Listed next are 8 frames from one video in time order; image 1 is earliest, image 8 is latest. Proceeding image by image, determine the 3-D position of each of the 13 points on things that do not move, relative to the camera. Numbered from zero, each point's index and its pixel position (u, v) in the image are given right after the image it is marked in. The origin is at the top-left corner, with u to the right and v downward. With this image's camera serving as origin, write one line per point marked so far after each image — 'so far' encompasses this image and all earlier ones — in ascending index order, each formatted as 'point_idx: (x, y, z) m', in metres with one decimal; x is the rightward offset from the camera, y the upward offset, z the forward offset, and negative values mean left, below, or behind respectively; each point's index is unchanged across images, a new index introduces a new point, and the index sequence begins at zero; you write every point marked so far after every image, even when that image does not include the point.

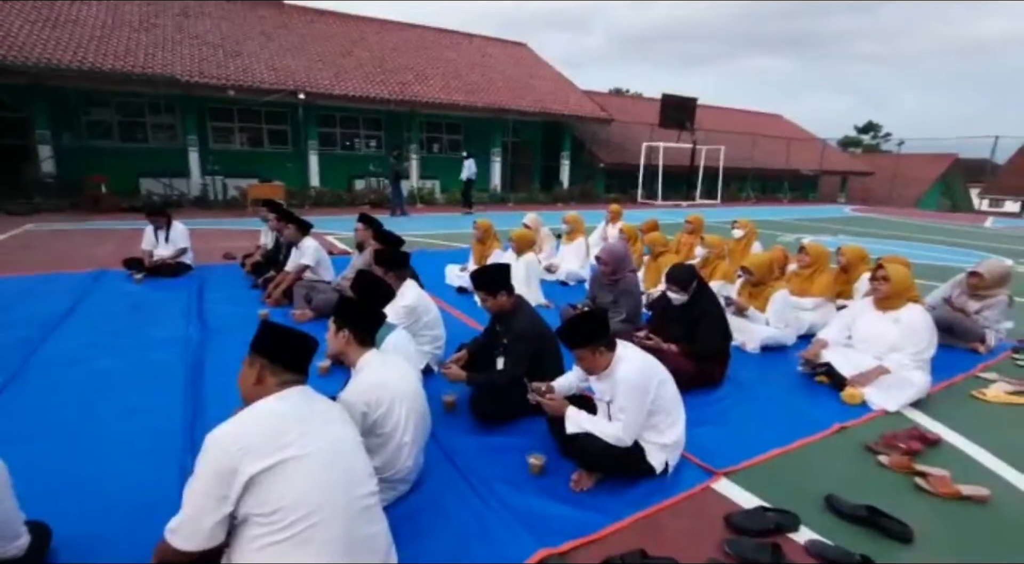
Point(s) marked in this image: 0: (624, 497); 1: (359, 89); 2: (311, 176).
0: (+0.6, -1.2, +2.9) m
1: (-5.5, +7.2, +19.3) m
2: (-7.2, +3.9, +19.0) m
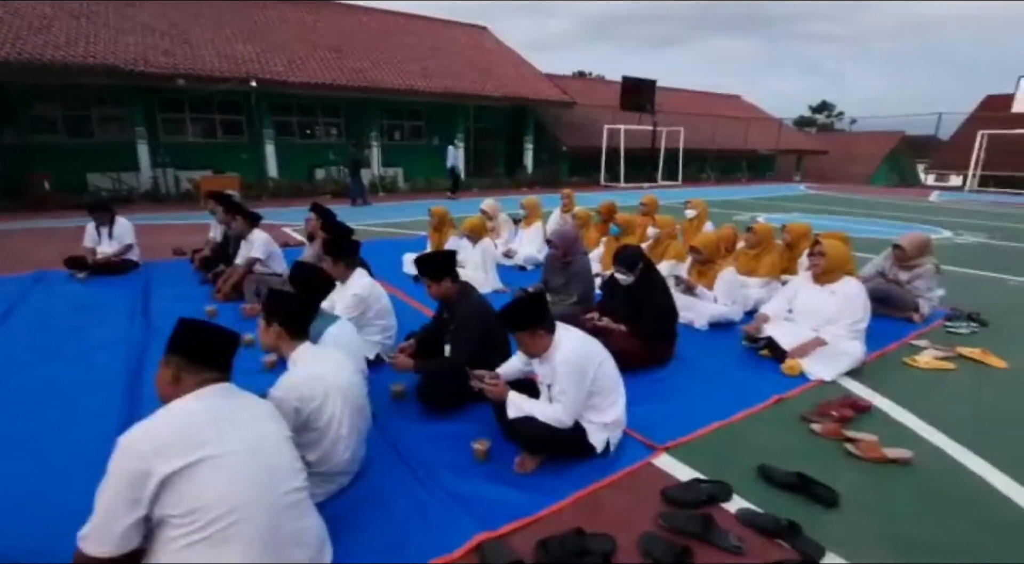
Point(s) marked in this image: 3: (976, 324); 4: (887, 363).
0: (+0.3, -1.1, +2.9) m
1: (-7.0, +7.4, +18.8) m
2: (-8.5, +4.1, +18.5) m
3: (+5.0, -0.5, +5.6) m
4: (+3.3, -0.7, +4.7) m
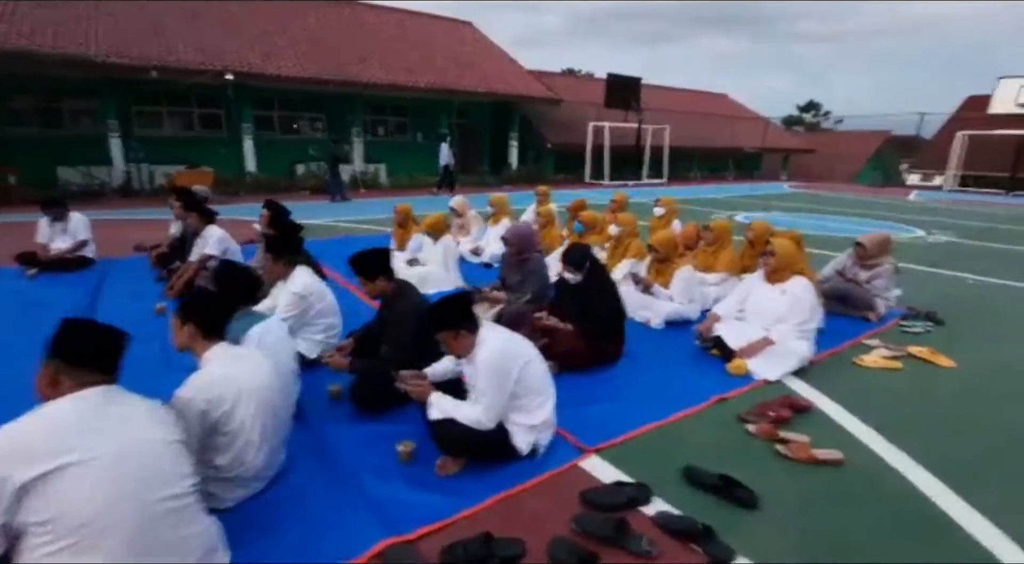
0: (-0.1, -1.1, +2.9) m
1: (-7.7, +7.6, +18.5) m
2: (-9.2, +4.2, +18.2) m
3: (+4.5, -0.4, +5.6) m
4: (+2.9, -0.7, +4.6) m
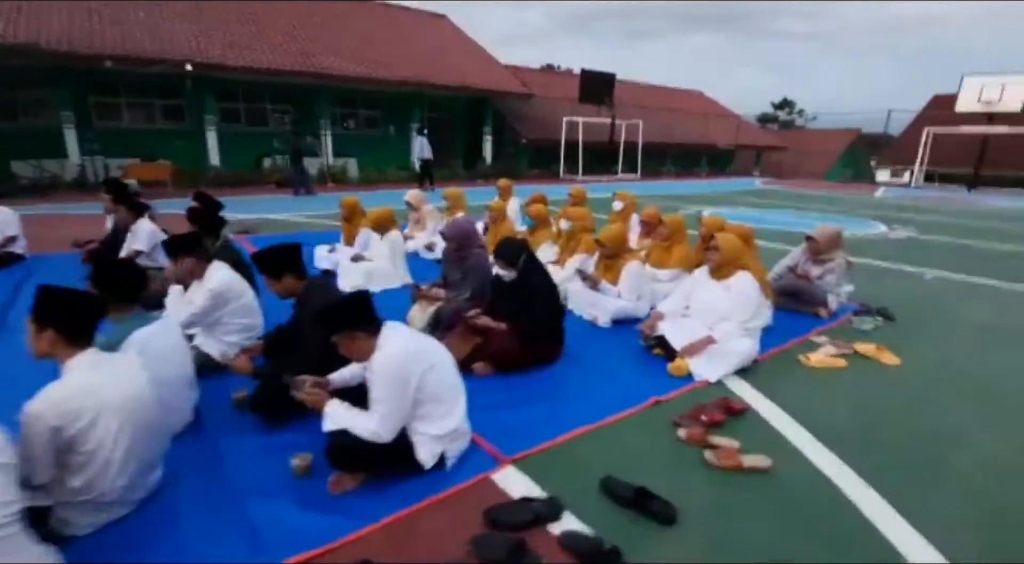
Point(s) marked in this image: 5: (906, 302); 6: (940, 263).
0: (-0.6, -1.1, +2.6) m
1: (-8.7, +7.7, +18.0) m
2: (-10.2, +4.3, +17.7) m
3: (+3.9, -0.4, +5.5) m
4: (+2.3, -0.7, +4.5) m
5: (+4.6, -0.2, +6.1) m
6: (+7.0, +0.3, +8.5) m
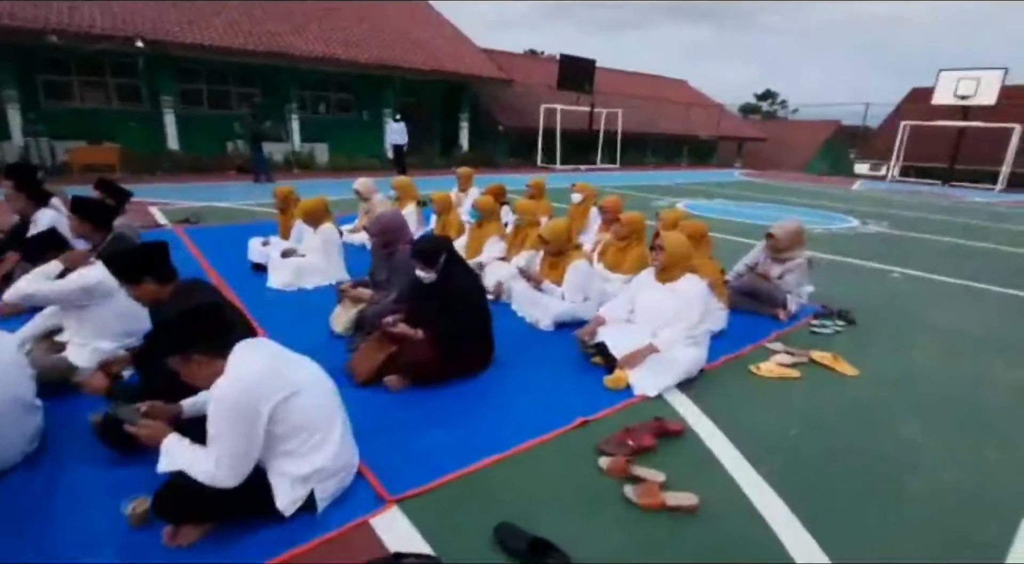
0: (-1.2, -1.1, +2.2) m
1: (-9.6, +8.0, +17.1) m
2: (-11.1, +4.7, +16.8) m
3: (+3.3, -0.4, +5.2) m
4: (+1.7, -0.7, +4.1) m
5: (+4.0, -0.2, +5.8) m
6: (+6.3, +0.3, +8.2) m
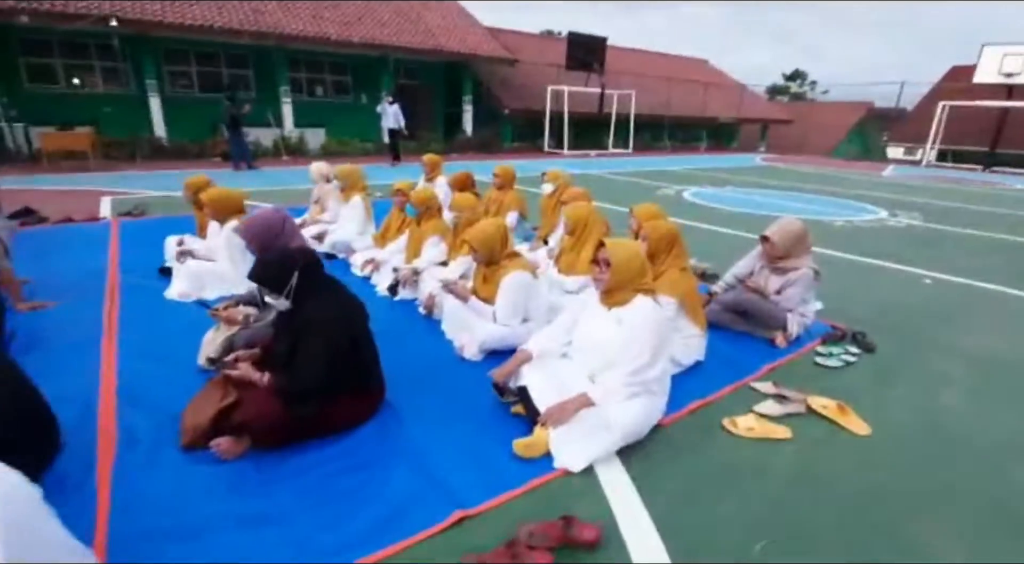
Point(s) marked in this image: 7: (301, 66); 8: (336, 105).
0: (-1.9, -1.3, +1.3) m
1: (-9.7, +8.3, +16.3) m
2: (-11.2, +4.9, +16.1) m
3: (+2.7, -0.5, +4.1) m
4: (+1.1, -0.9, +3.1) m
5: (+3.5, -0.4, +4.7) m
6: (+5.8, +0.3, +7.0) m
7: (-7.8, +7.8, +18.9) m
8: (-6.8, +6.8, +19.8) m
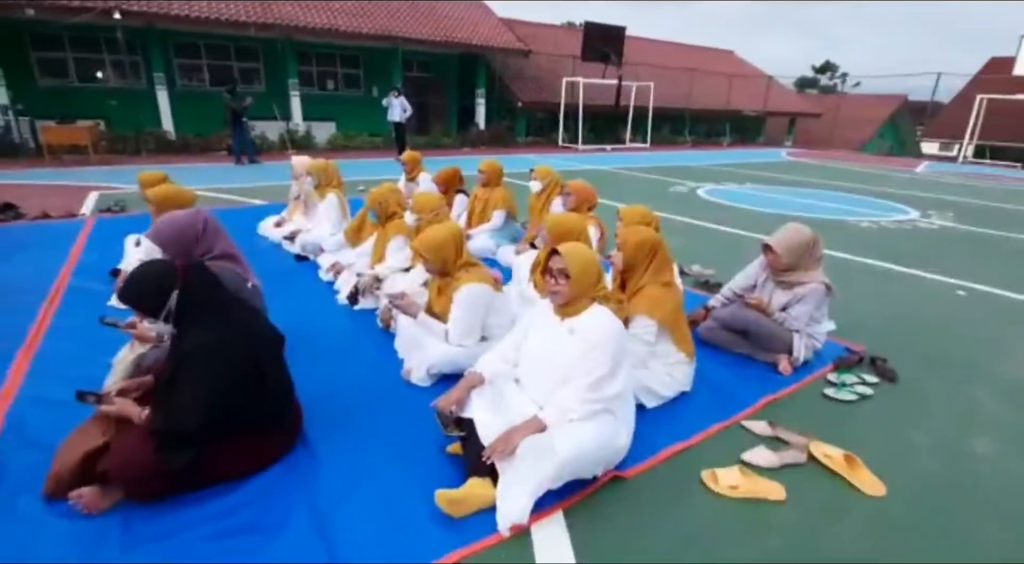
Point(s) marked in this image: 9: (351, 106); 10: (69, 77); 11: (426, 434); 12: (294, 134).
0: (-2.3, -1.4, +0.9) m
1: (-9.4, +8.4, +16.0) m
2: (-11.0, +5.1, +16.0) m
3: (+2.4, -0.7, +3.5) m
4: (+0.8, -1.0, +2.6) m
5: (+3.2, -0.5, +4.1) m
6: (+5.7, +0.1, +6.3) m
7: (-7.4, +8.0, +18.6) m
8: (-6.3, +6.9, +19.5) m
9: (-6.2, +6.6, +19.7) m
10: (-13.1, +6.0, +15.0) m
11: (-0.4, -0.8, +2.8) m
12: (-7.4, +5.1, +17.8) m
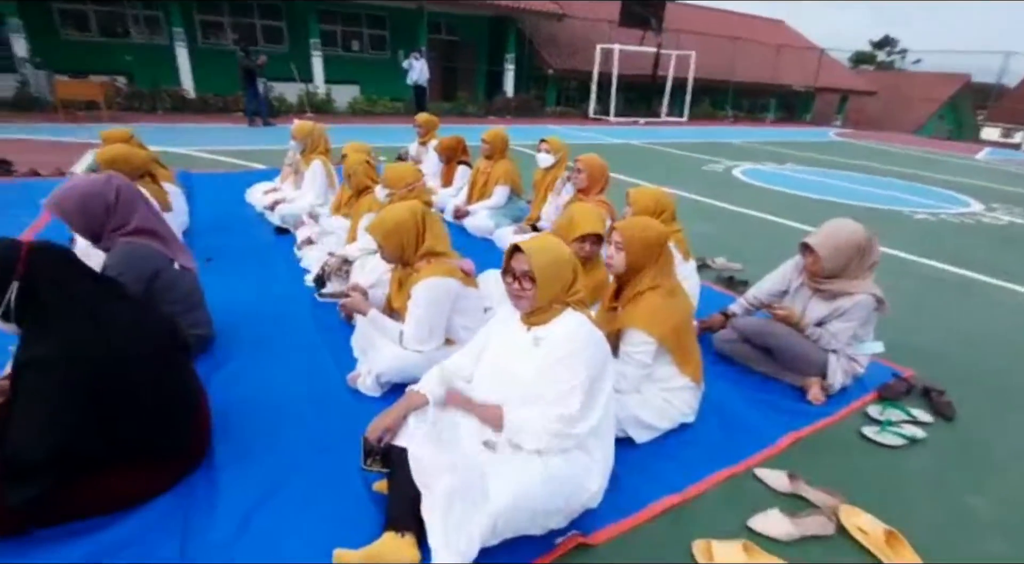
0: (-2.6, -1.4, +0.5) m
1: (-8.4, +9.5, +15.5) m
2: (-10.2, +6.3, +15.7) m
3: (+2.3, -0.7, +2.8) m
4: (+0.5, -1.0, +2.0) m
5: (+3.1, -0.6, +3.3) m
6: (+5.7, +0.1, +5.4) m
7: (-6.3, +9.1, +17.9) m
8: (-5.3, +8.1, +18.8) m
9: (-5.2, +7.8, +19.0) m
10: (-12.3, +7.2, +14.7) m
11: (-0.6, -0.8, +2.3) m
12: (-6.5, +6.2, +17.3) m
